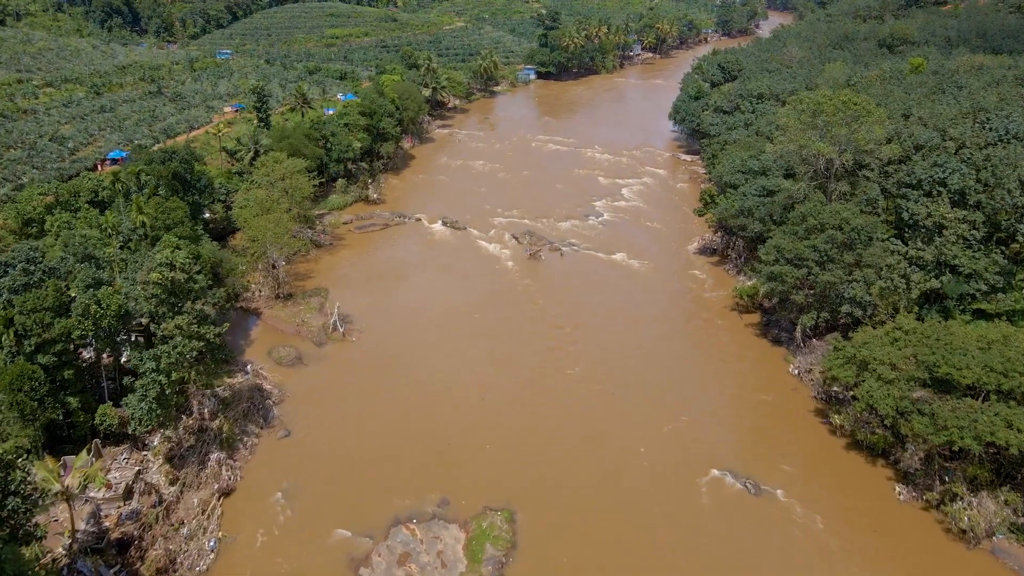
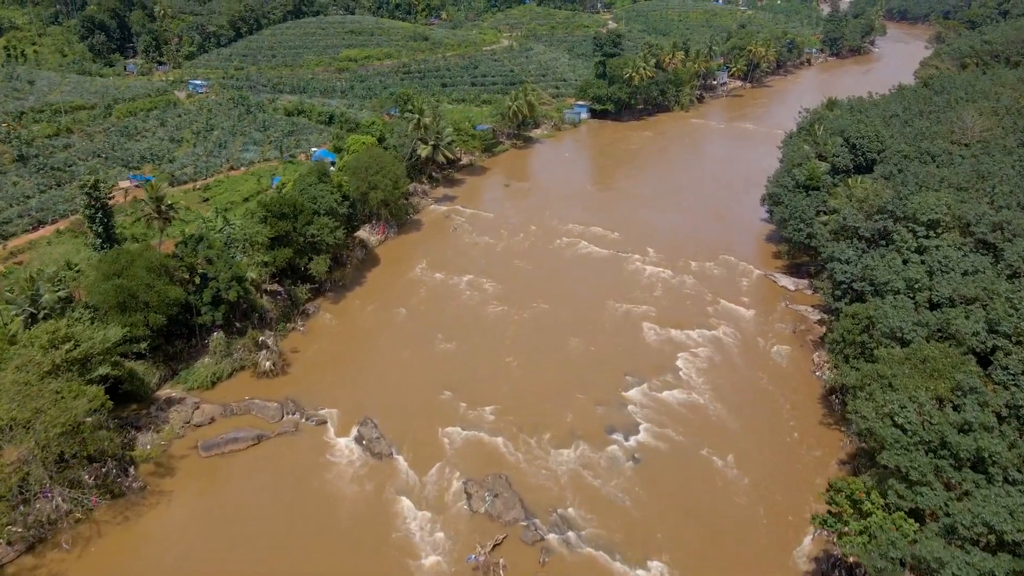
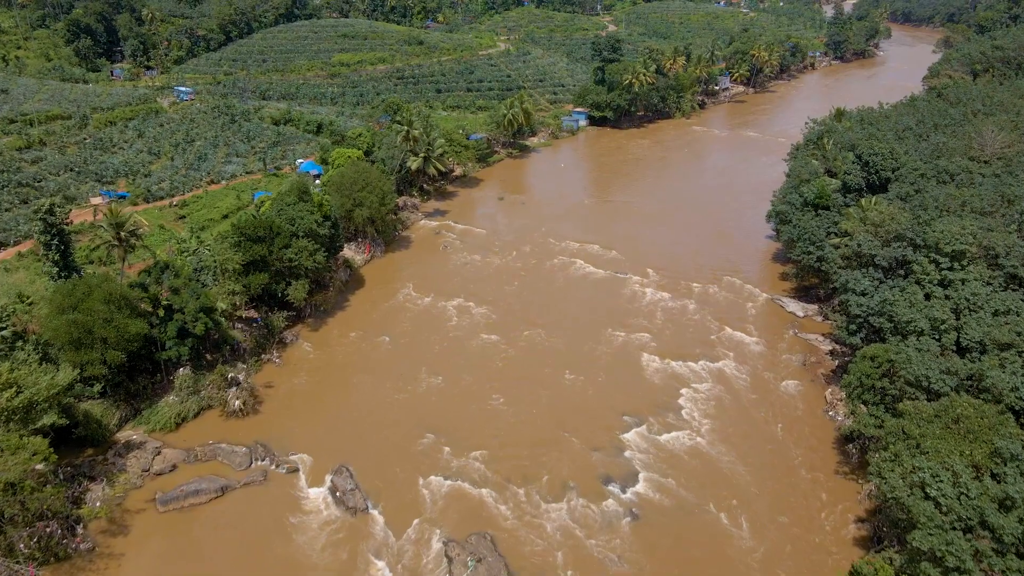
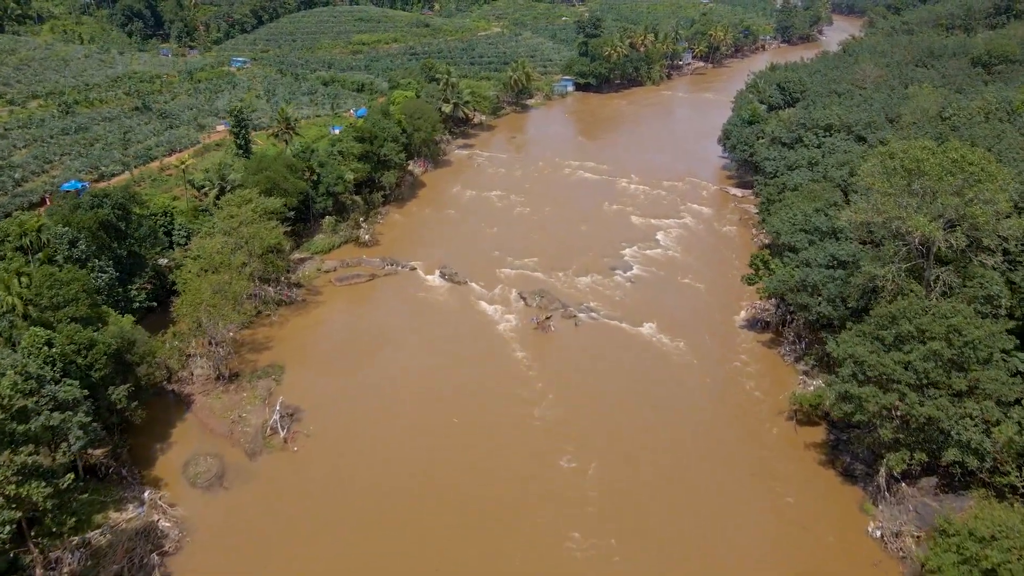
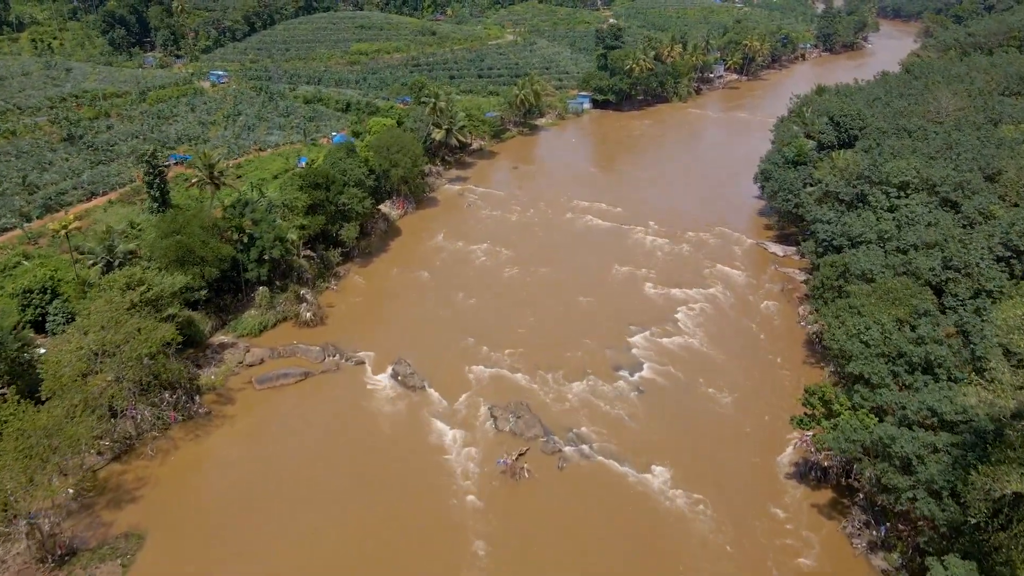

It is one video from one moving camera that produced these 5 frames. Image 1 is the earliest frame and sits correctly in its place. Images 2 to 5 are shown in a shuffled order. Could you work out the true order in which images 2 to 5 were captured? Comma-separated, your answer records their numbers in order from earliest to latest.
4, 5, 2, 3
